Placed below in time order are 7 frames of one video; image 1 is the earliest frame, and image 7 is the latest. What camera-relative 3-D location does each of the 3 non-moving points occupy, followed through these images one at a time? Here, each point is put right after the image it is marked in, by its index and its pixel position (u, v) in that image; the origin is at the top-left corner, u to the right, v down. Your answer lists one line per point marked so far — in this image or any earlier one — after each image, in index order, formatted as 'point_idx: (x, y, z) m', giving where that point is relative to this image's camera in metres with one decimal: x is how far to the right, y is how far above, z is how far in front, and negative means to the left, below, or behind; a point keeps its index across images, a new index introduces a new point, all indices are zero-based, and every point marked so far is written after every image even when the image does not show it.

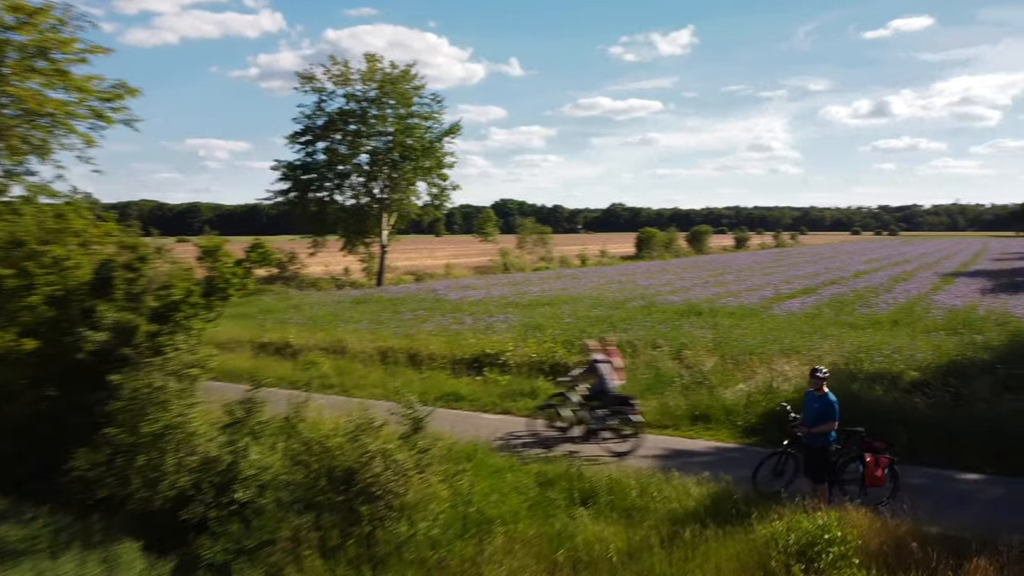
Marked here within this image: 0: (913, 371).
0: (+5.3, -1.1, +10.6) m
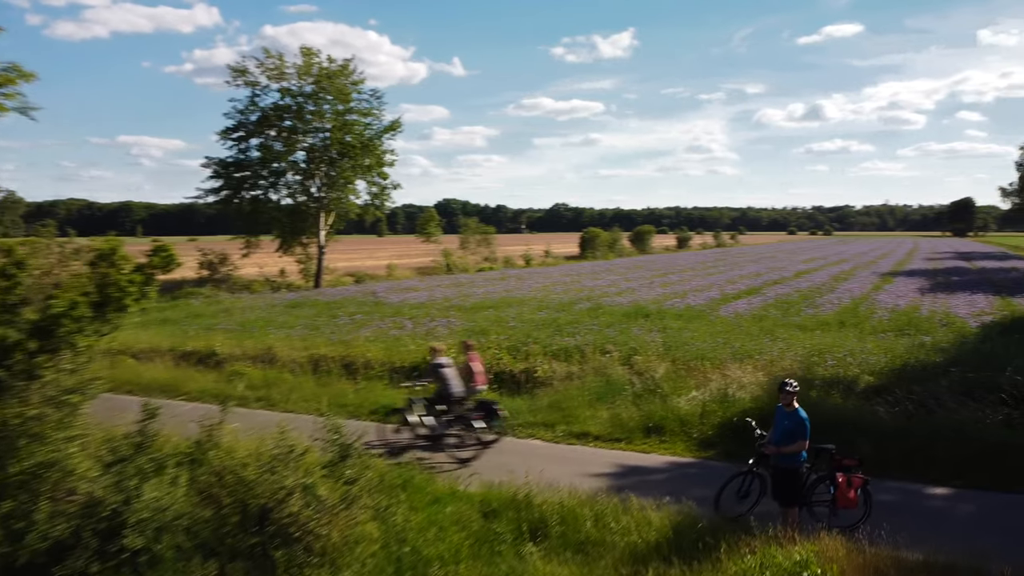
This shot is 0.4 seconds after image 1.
0: (+4.6, -1.1, +10.3) m
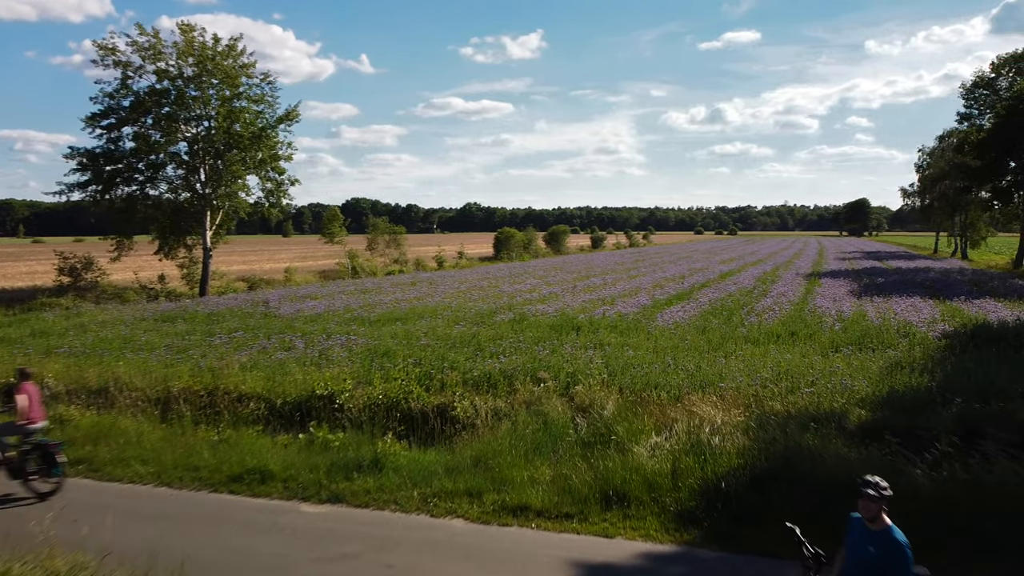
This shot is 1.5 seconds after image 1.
0: (+3.7, -1.3, +8.5) m
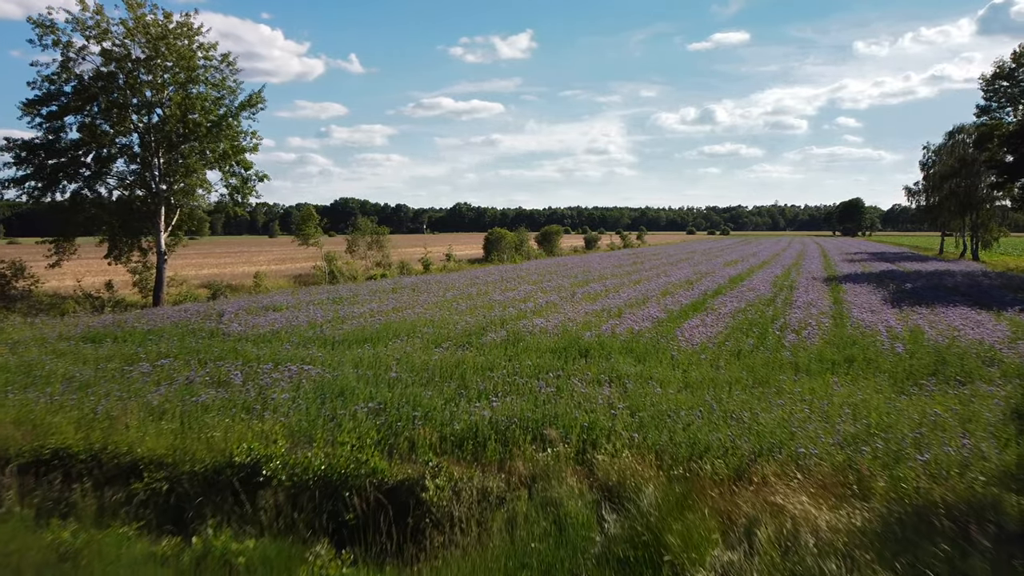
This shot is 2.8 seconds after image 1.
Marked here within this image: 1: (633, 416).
0: (+3.6, -1.5, +5.8) m
1: (+1.2, -1.3, +8.1) m
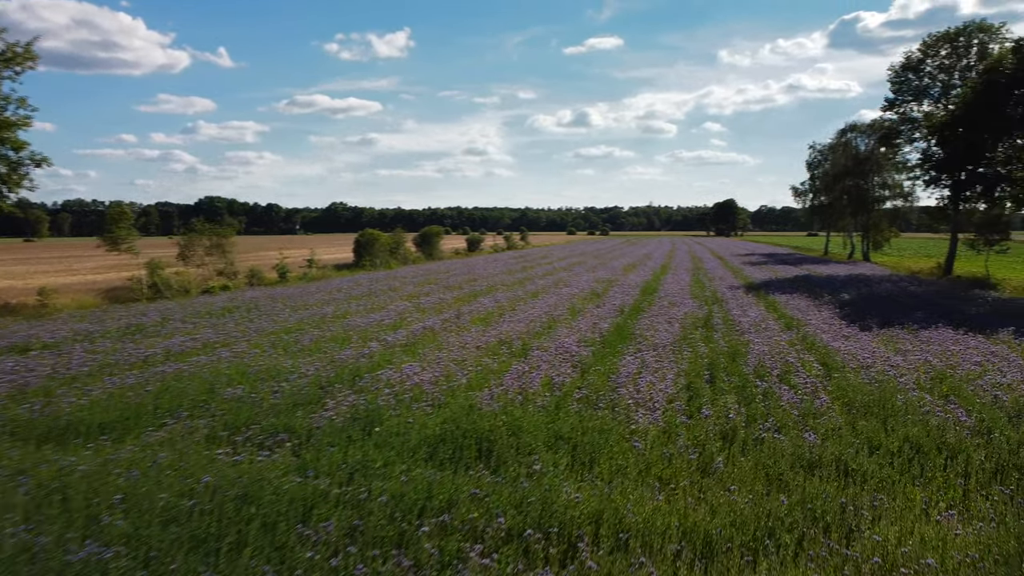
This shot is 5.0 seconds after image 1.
0: (+3.2, -1.9, +1.2) m
1: (+0.5, -1.7, +3.0) m
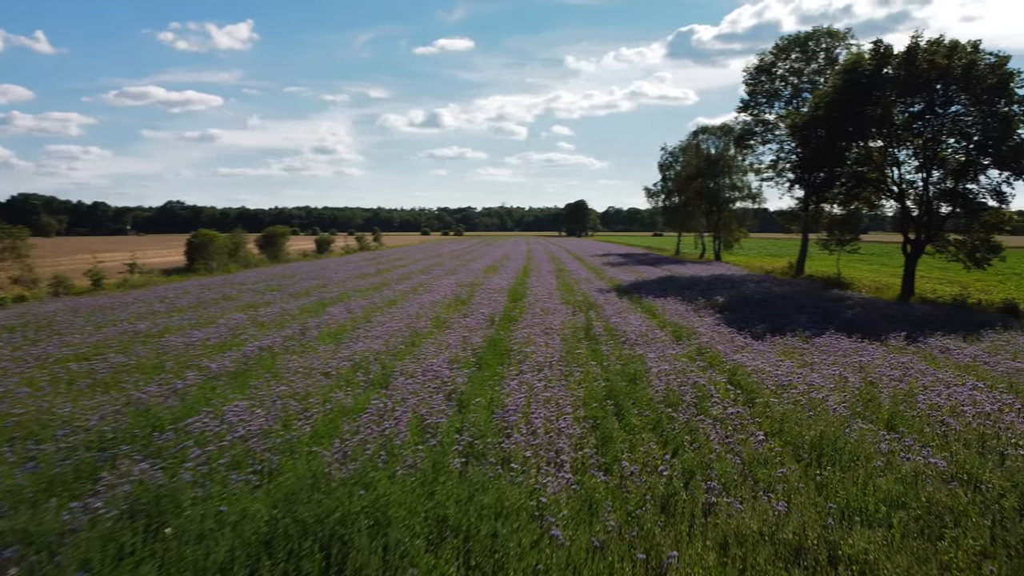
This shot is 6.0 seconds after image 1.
0: (+3.4, -2.0, -0.5) m
1: (+0.4, -1.8, +0.9) m
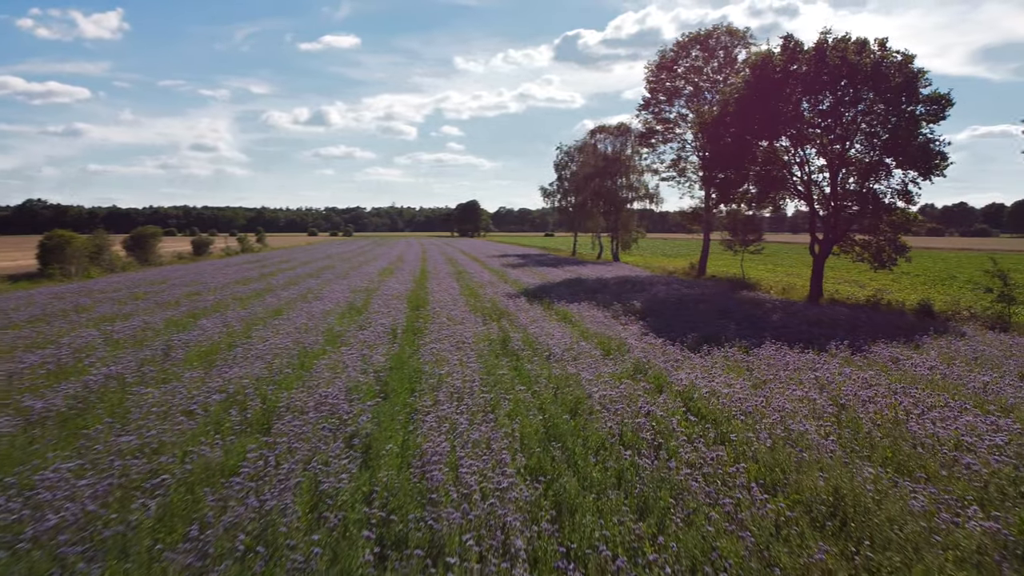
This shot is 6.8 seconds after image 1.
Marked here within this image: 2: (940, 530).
0: (+4.0, -2.1, -1.8) m
1: (+0.8, -2.0, -0.9) m
2: (+2.7, -1.5, +5.1) m
